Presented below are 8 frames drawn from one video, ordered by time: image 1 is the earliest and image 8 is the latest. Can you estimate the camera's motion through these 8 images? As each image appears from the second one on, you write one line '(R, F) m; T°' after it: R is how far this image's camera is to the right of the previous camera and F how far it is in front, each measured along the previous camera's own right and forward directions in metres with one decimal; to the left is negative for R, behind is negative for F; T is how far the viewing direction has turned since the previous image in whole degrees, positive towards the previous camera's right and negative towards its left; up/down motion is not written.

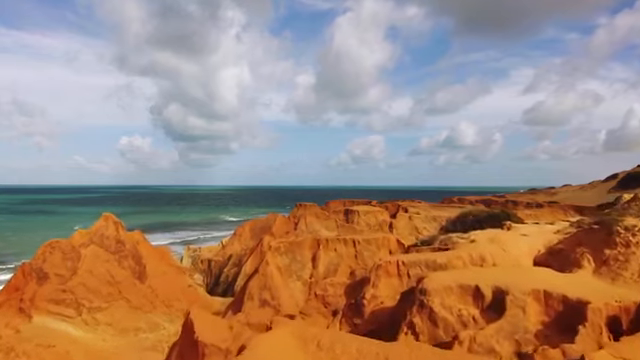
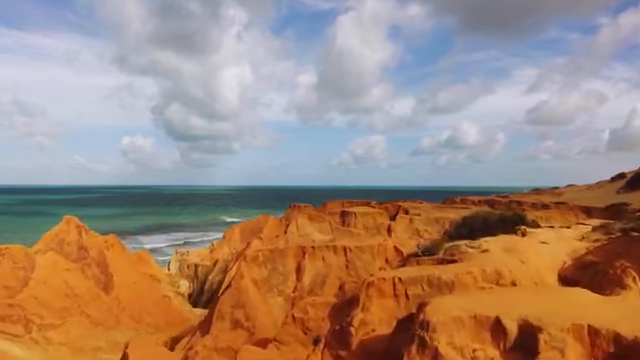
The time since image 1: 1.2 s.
(+0.5, +2.7) m; 0°
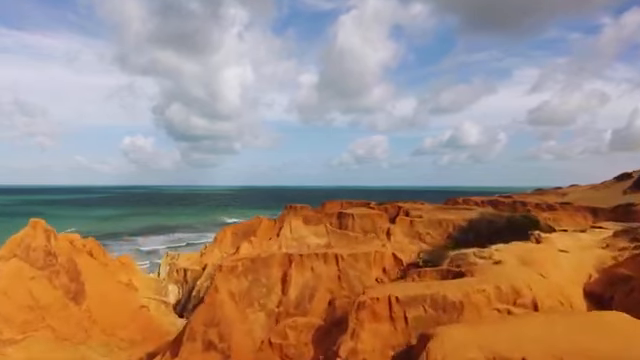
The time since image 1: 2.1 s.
(+0.3, +1.9) m; 0°
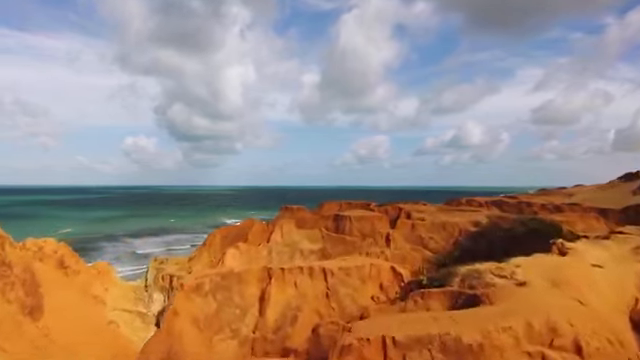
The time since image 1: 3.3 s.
(+0.4, +2.3) m; 0°
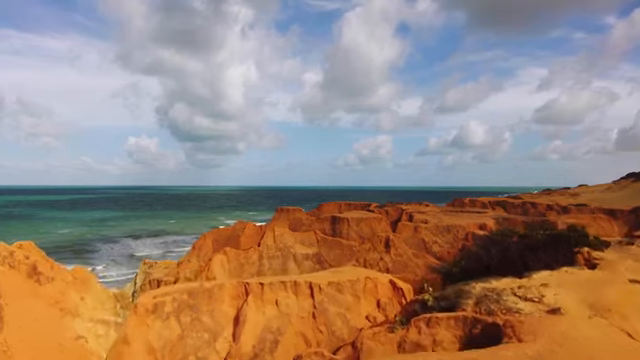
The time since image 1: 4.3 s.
(+0.3, +1.9) m; 0°
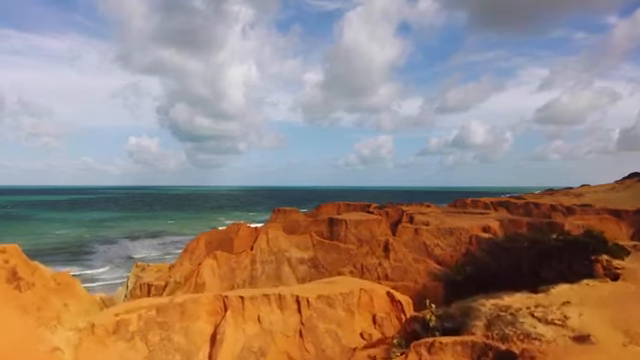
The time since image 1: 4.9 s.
(+0.2, +1.2) m; 0°
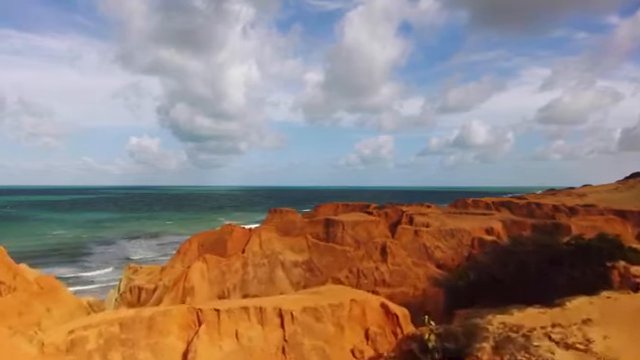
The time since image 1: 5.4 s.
(+0.2, +1.0) m; 0°
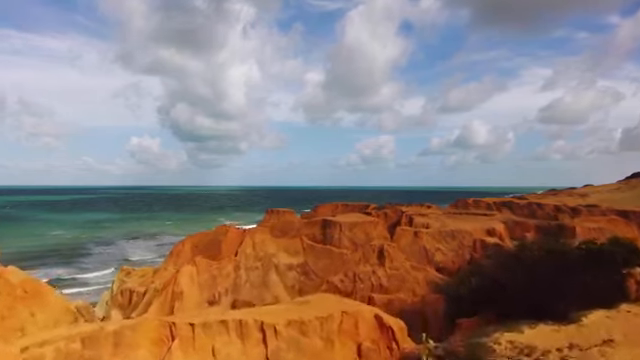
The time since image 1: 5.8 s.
(+0.2, +0.9) m; 0°
